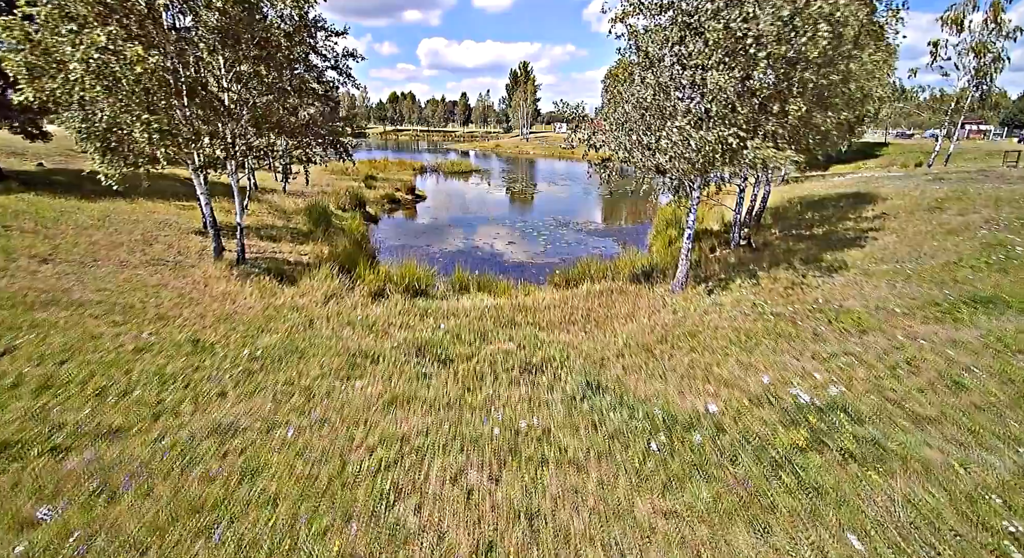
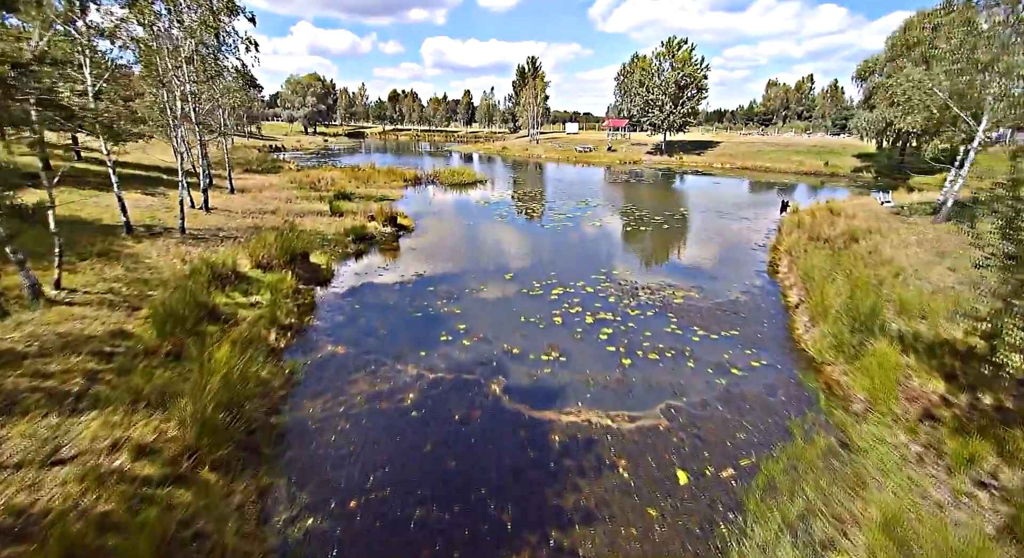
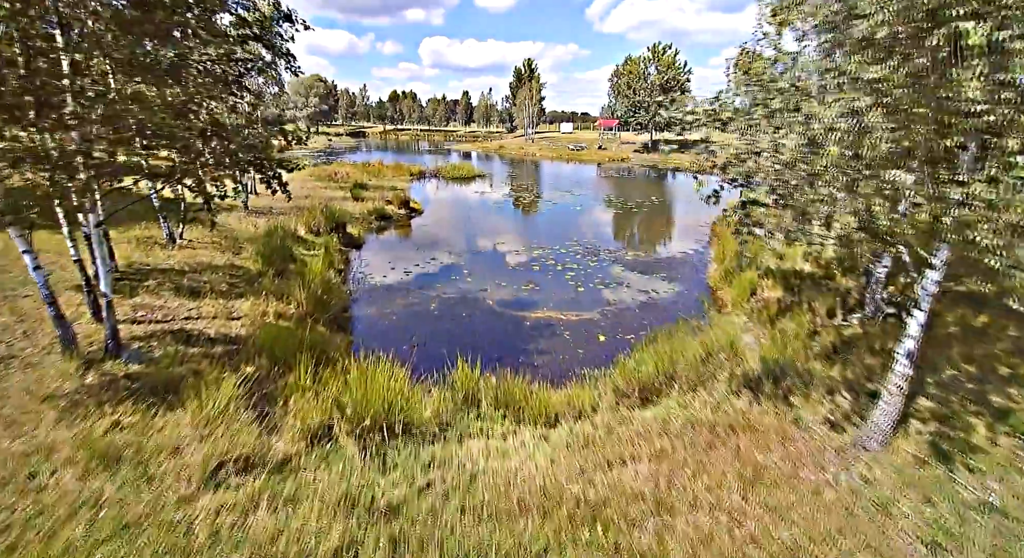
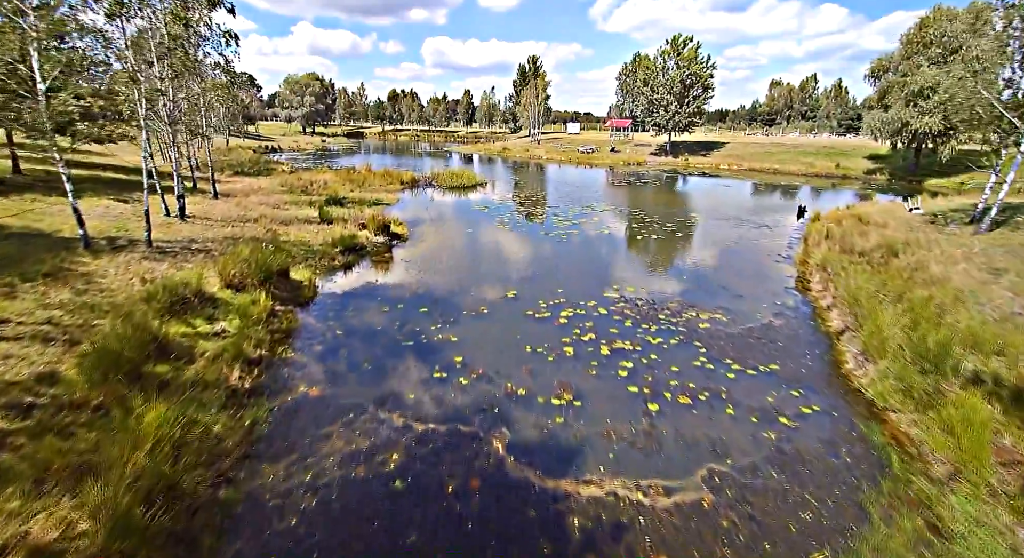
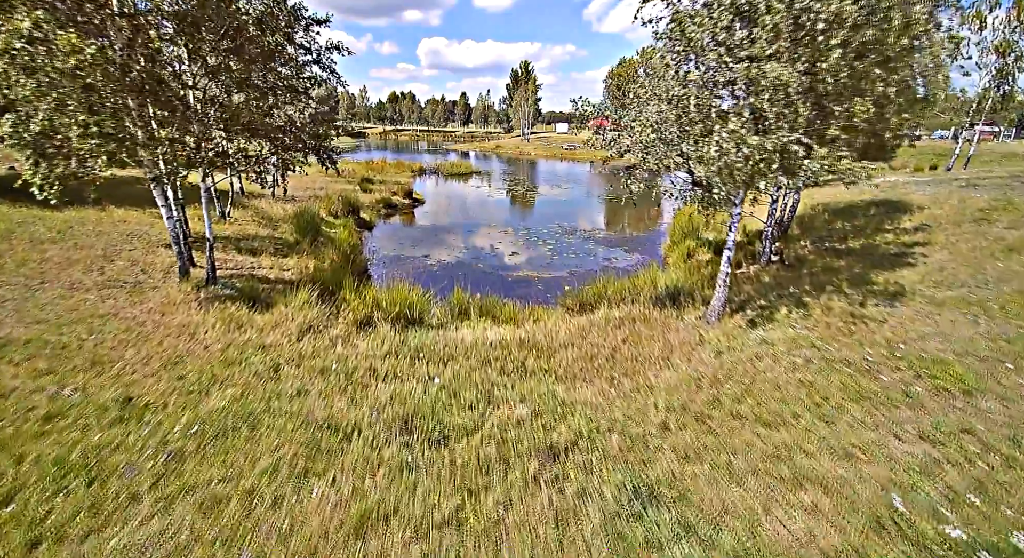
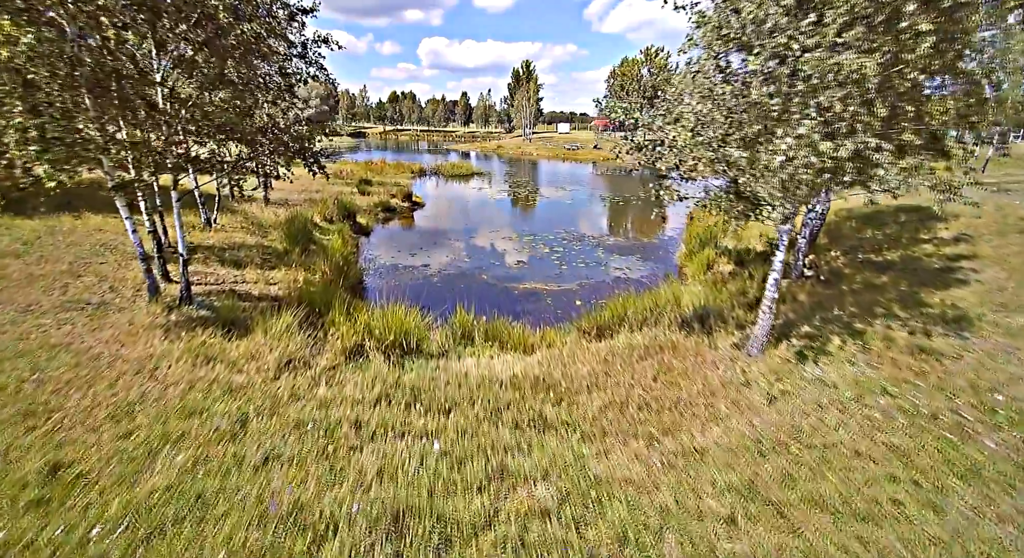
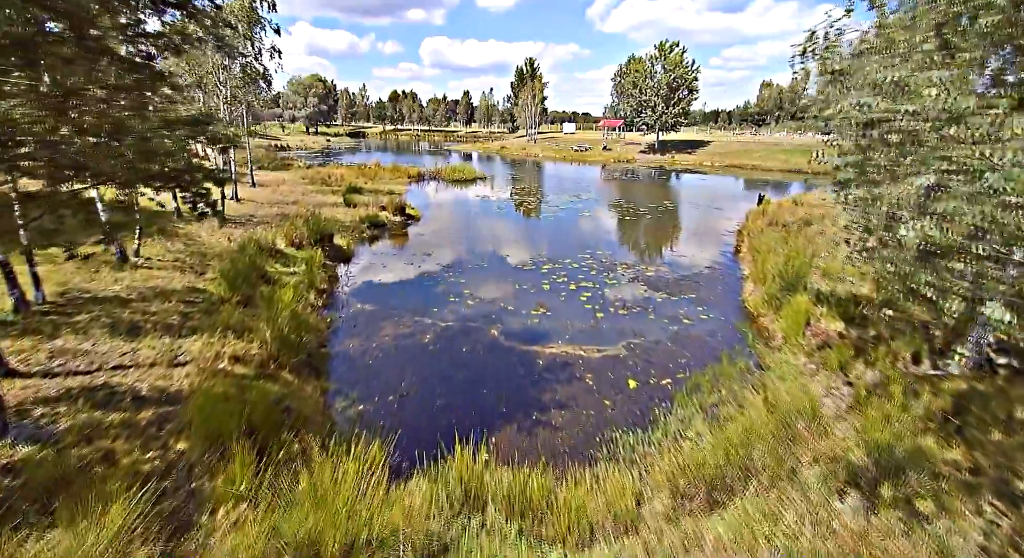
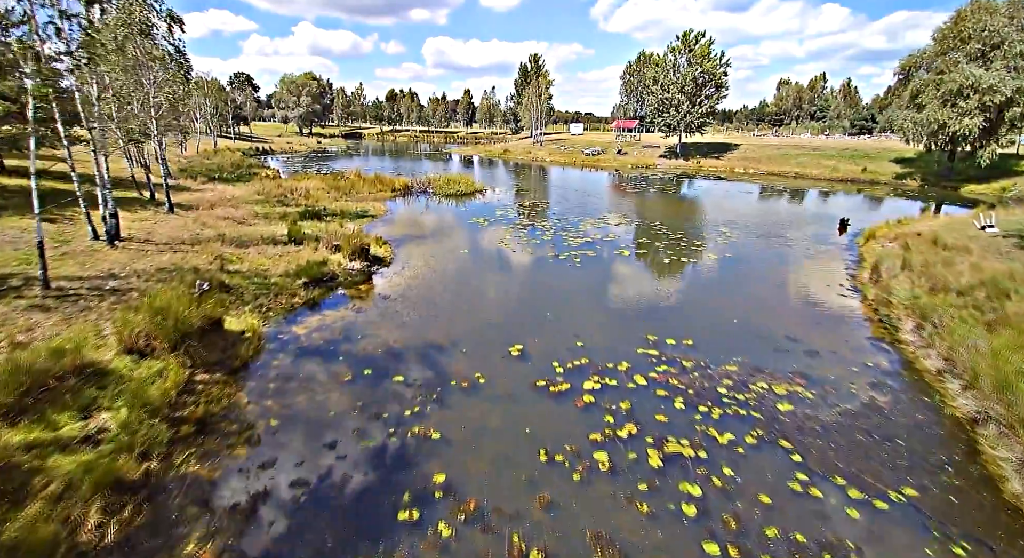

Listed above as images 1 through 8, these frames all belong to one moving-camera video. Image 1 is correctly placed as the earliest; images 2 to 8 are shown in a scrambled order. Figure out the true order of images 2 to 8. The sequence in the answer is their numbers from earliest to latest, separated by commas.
5, 6, 3, 7, 2, 4, 8
